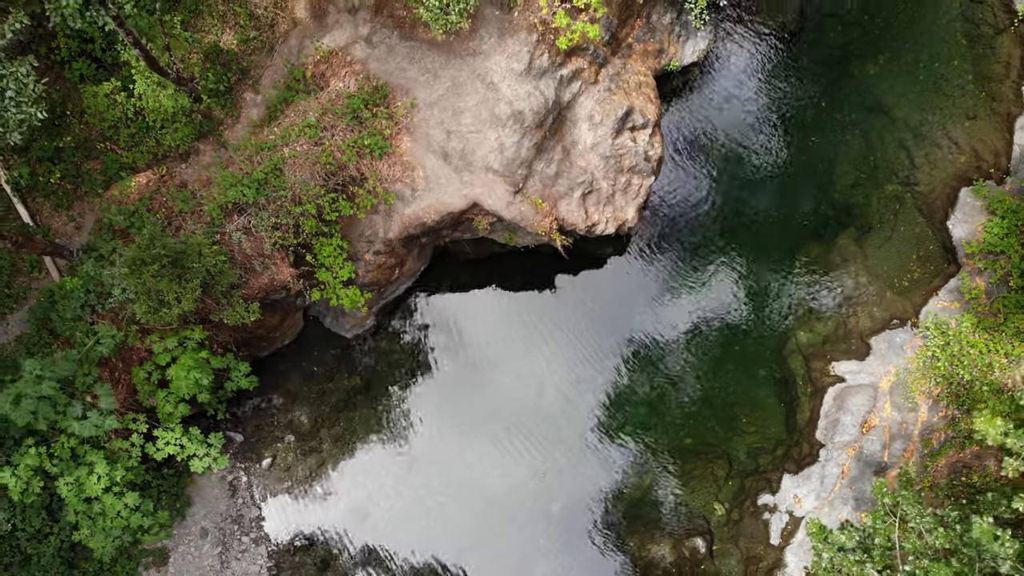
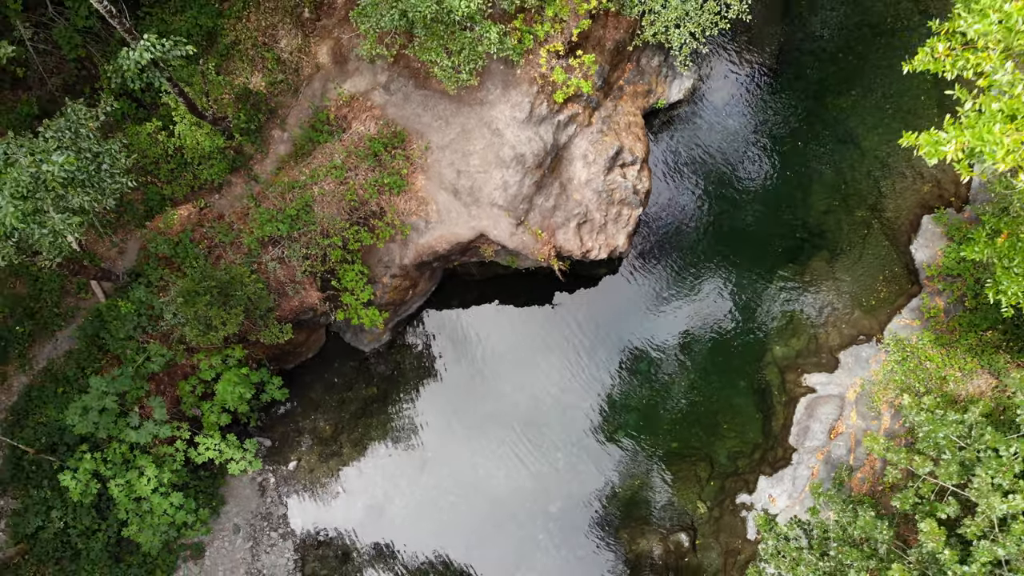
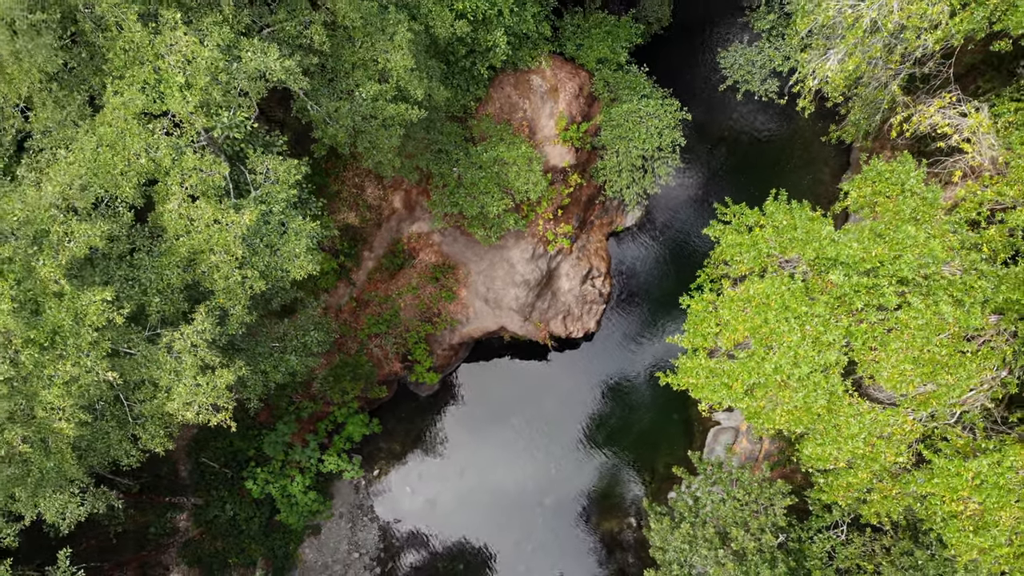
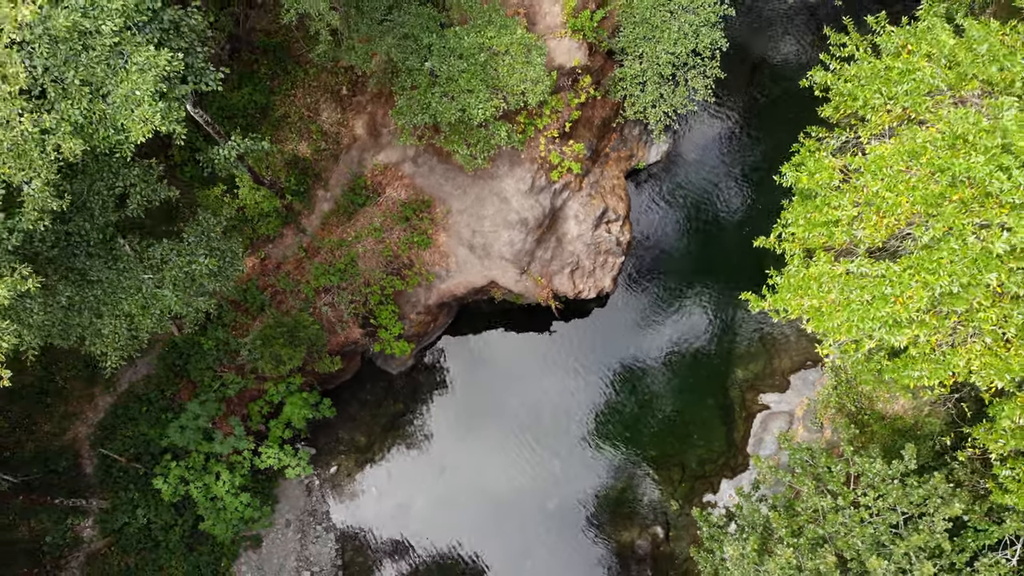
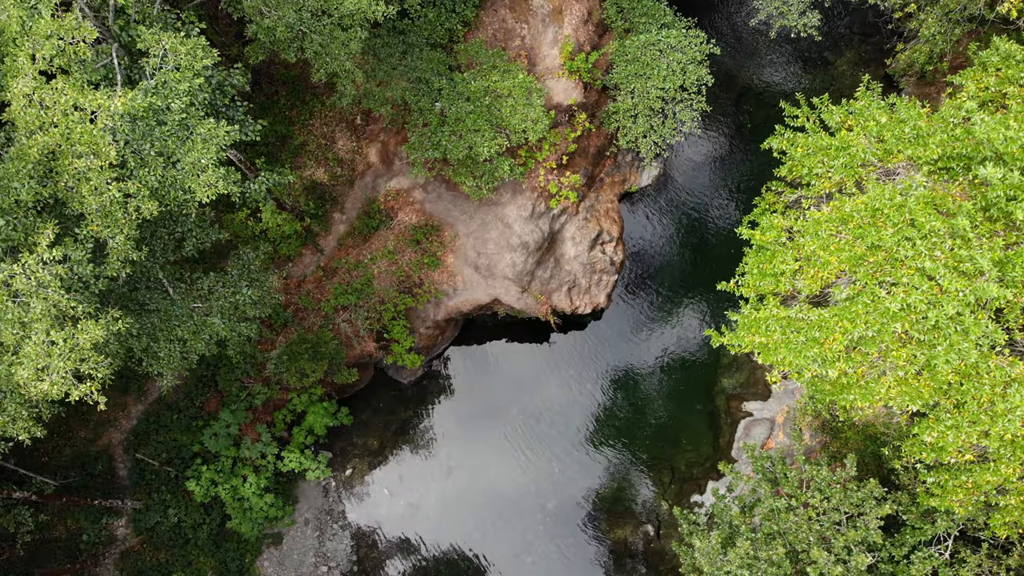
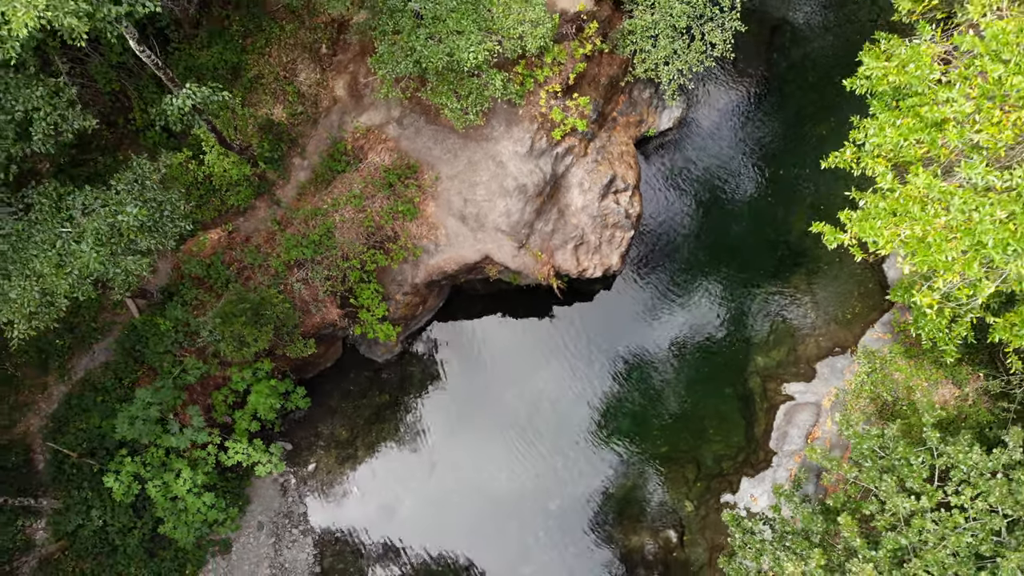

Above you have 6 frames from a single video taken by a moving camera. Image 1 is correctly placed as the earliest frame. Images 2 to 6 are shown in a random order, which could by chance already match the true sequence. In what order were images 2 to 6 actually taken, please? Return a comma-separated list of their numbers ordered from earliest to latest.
2, 6, 4, 5, 3
